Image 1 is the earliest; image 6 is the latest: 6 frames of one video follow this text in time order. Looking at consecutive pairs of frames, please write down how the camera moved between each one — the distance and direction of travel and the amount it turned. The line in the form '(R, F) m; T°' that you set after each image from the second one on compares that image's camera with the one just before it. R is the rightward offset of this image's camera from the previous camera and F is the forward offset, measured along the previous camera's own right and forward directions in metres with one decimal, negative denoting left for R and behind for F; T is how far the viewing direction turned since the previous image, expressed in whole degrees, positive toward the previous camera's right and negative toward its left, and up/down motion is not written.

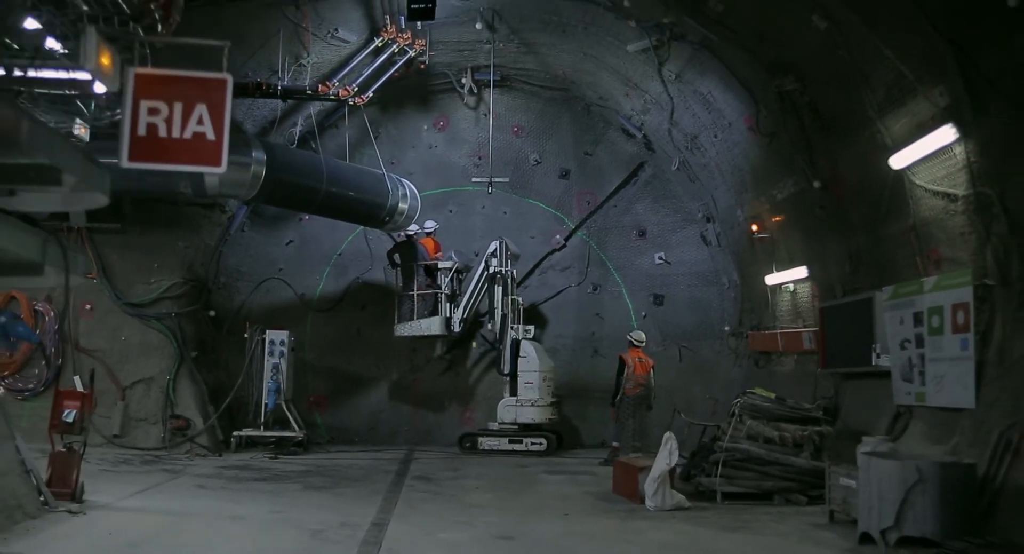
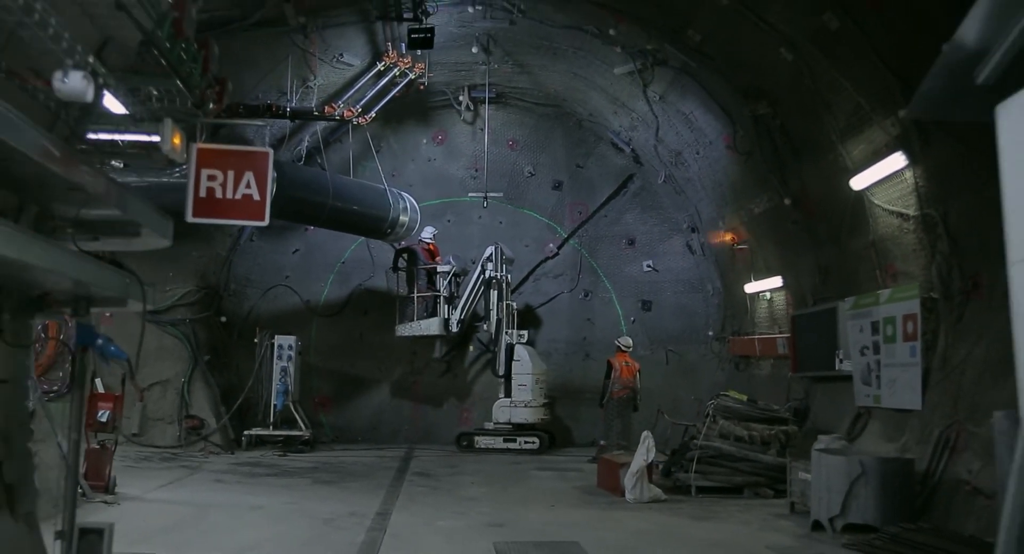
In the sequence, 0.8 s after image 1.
(0.0, -0.6) m; 0°
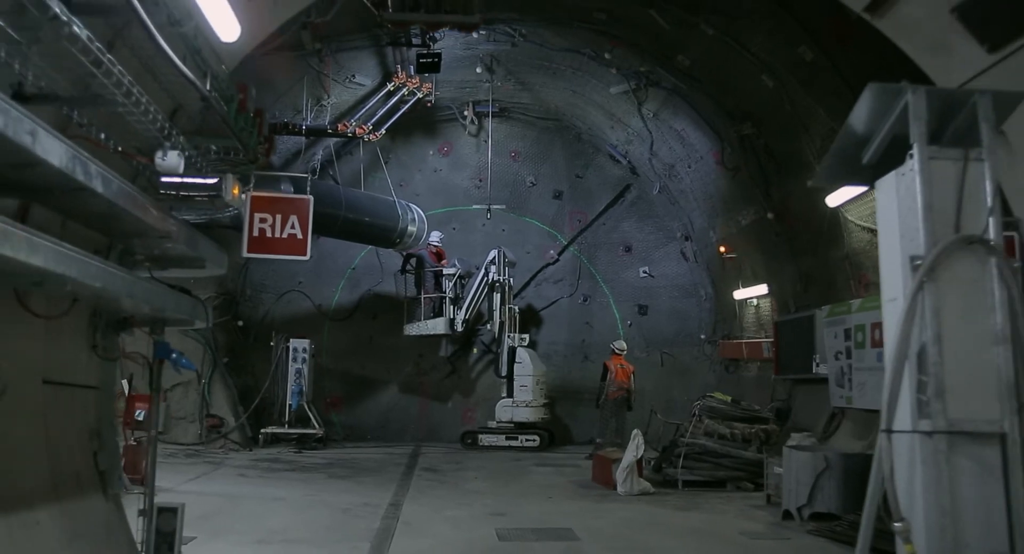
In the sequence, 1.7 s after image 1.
(0.0, -0.6) m; 0°
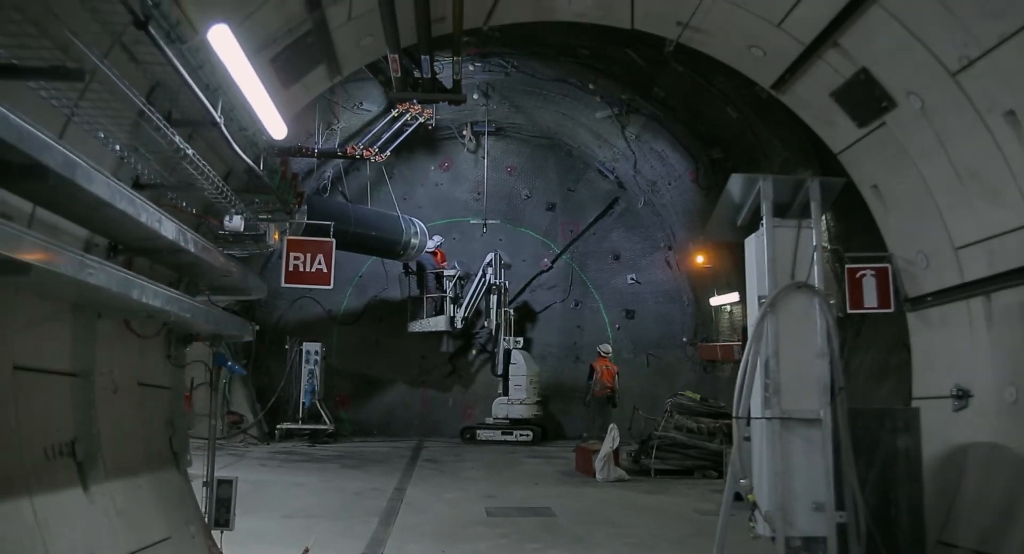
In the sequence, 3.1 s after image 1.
(+0.1, -1.0) m; 0°
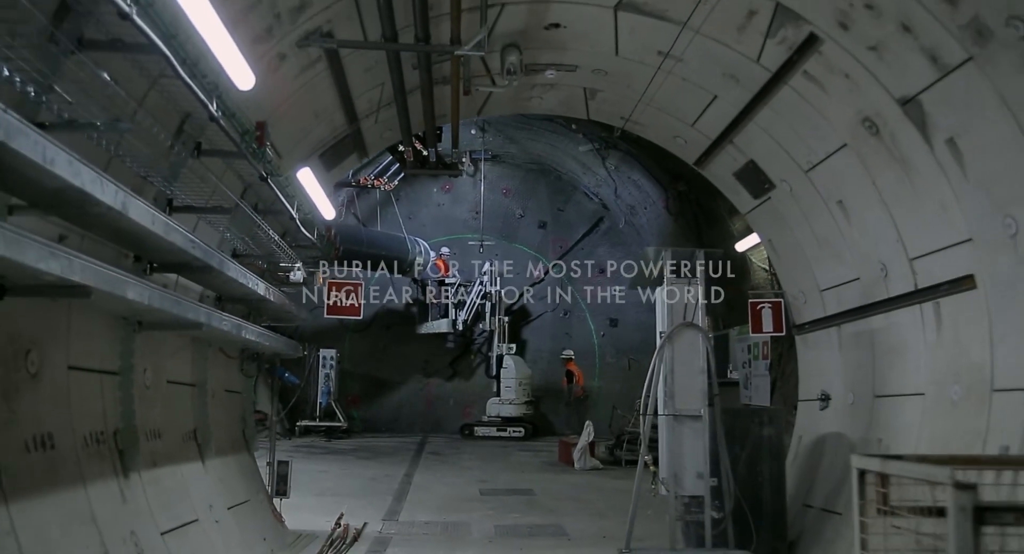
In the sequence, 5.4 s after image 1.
(+0.1, -1.5) m; 0°
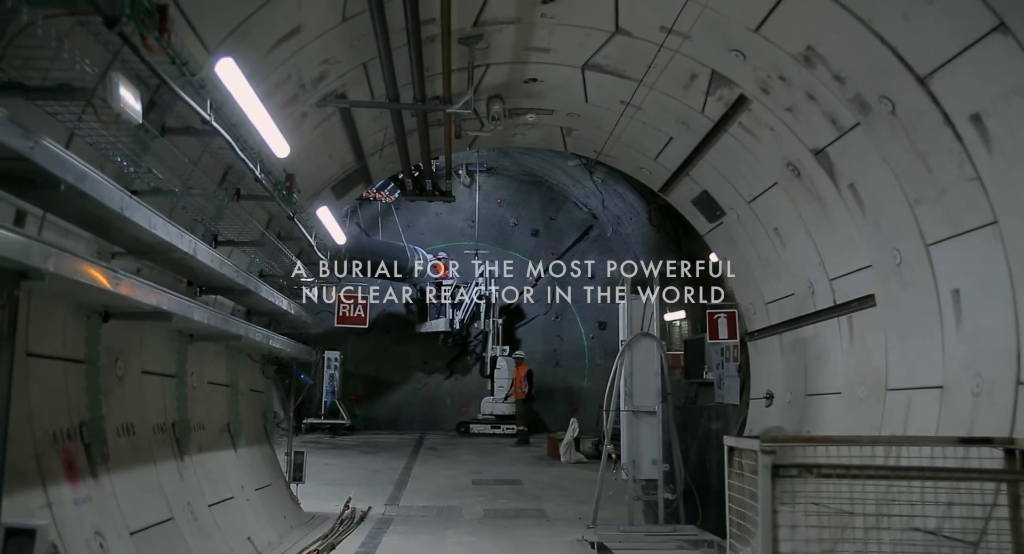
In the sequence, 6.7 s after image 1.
(+0.1, -0.9) m; 0°
